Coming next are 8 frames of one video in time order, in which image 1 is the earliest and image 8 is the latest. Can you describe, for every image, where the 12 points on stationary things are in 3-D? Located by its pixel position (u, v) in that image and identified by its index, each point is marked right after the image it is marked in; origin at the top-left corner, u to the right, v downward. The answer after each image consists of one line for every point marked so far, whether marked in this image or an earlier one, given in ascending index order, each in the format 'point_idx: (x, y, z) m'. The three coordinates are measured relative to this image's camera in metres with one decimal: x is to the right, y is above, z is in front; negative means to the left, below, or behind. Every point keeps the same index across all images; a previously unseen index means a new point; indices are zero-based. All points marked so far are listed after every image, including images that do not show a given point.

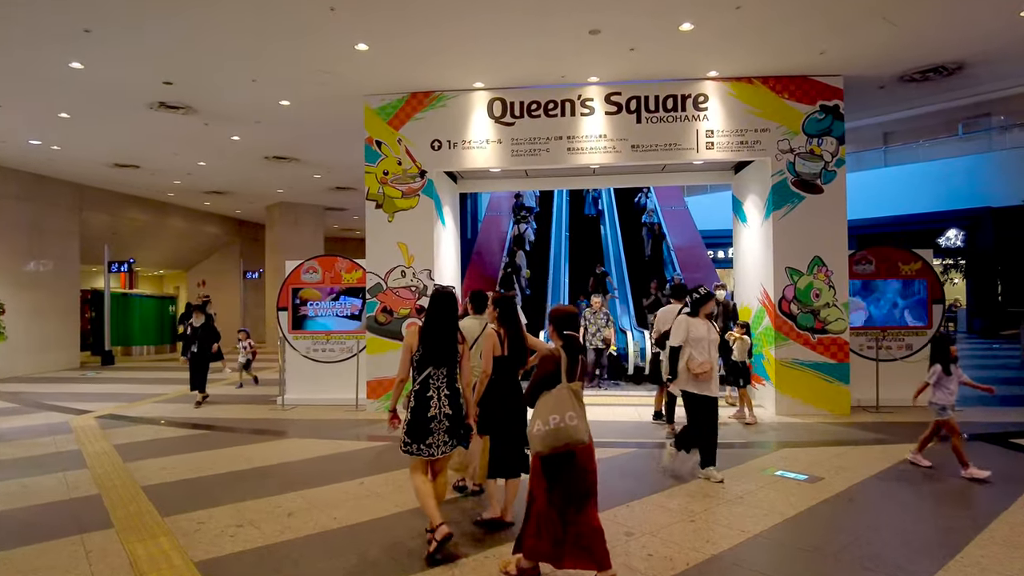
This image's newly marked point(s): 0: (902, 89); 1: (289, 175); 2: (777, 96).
0: (+5.3, +2.7, +8.0) m
1: (-5.3, +2.7, +14.3) m
2: (+3.4, +2.4, +7.6) m
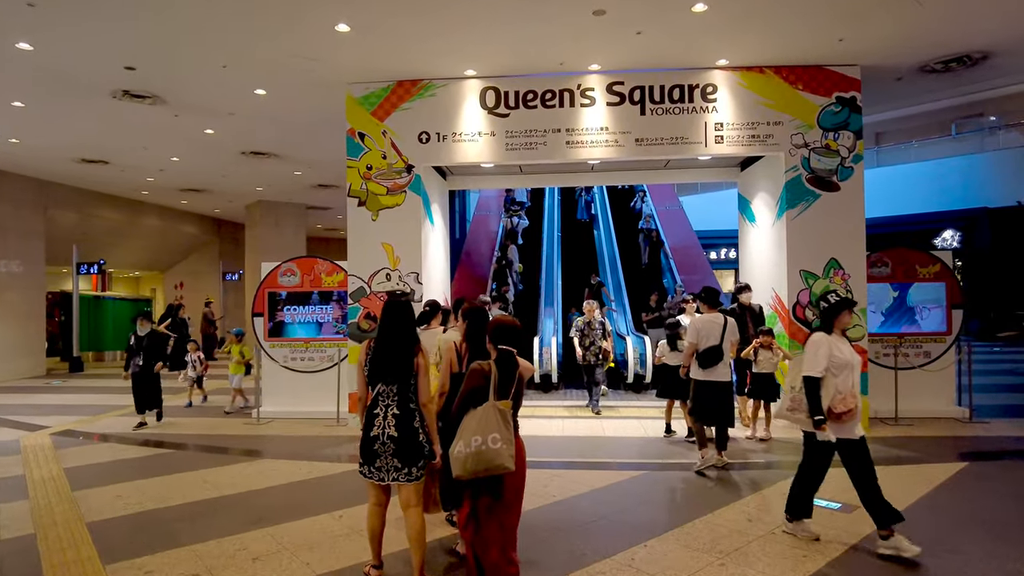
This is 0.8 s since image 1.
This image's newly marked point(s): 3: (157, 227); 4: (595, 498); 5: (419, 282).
0: (+5.2, +2.6, +7.6) m
1: (-5.5, +2.6, +13.6) m
2: (+3.3, +2.4, +7.1) m
3: (-10.8, +1.9, +18.4) m
4: (+0.7, -1.7, +4.8) m
5: (-1.2, +0.1, +7.6) m
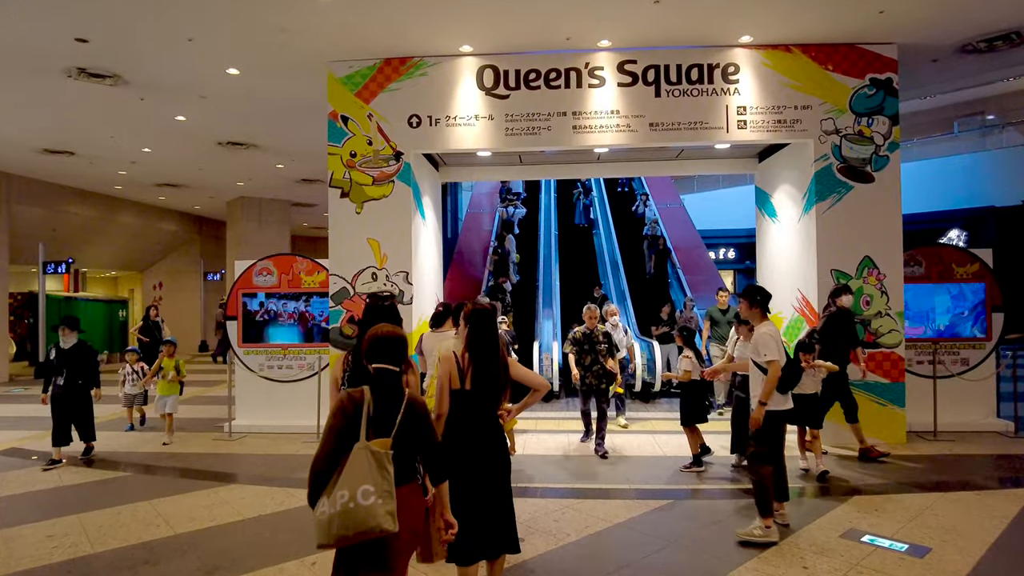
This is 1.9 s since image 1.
0: (+5.2, +2.6, +6.9) m
1: (-5.6, +2.6, +12.8) m
2: (+3.3, +2.4, +6.4) m
3: (-11.0, +1.9, +17.5) m
4: (+0.7, -1.7, +4.0) m
5: (-1.2, +0.1, +6.8) m
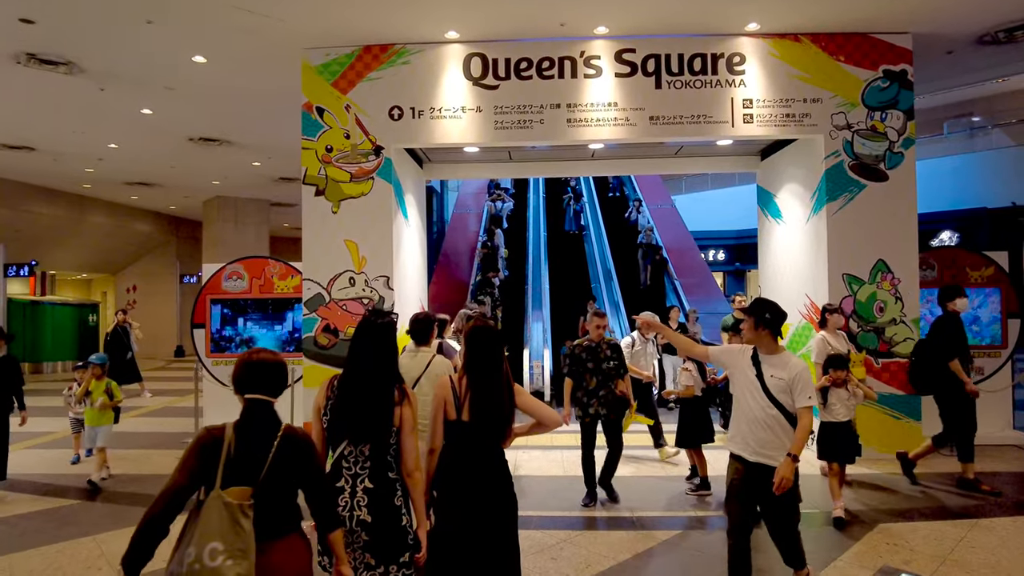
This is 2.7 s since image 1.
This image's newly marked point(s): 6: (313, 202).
0: (+5.1, +2.6, +6.6) m
1: (-5.9, +2.6, +12.2) m
2: (+3.2, +2.3, +6.0) m
3: (-11.4, +1.8, +16.8) m
4: (+0.7, -1.7, +3.6) m
5: (-1.3, 0.0, +6.3) m
6: (-2.1, +0.9, +6.4) m
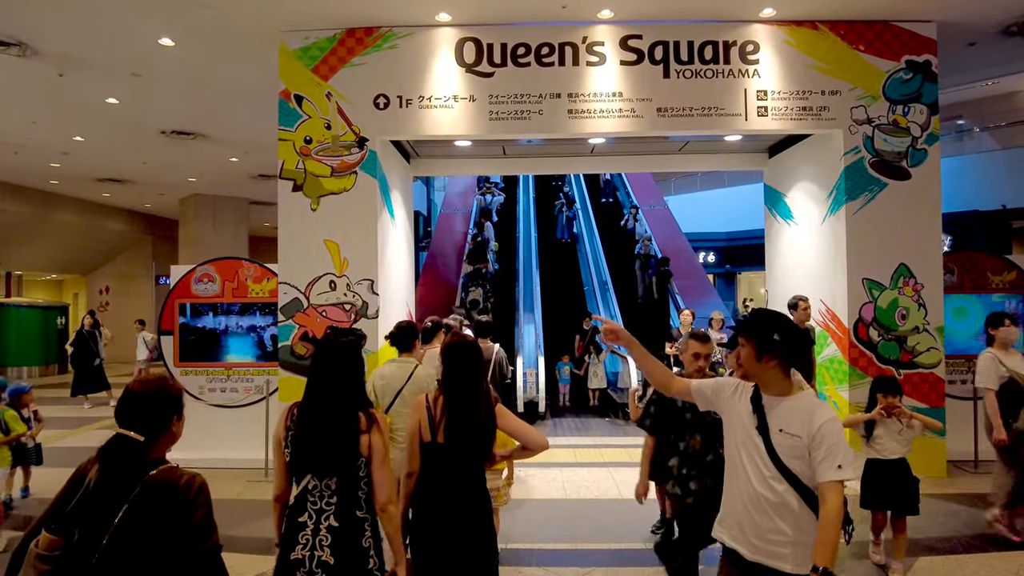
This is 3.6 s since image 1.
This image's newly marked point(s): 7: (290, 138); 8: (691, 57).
0: (+5.0, +2.5, +6.2) m
1: (-6.0, +2.5, +11.6) m
2: (+3.2, +2.3, +5.6) m
3: (-11.7, +1.7, +16.0) m
4: (+0.7, -1.8, +3.1) m
5: (-1.3, 0.0, +5.8) m
6: (-2.1, +0.9, +5.8) m
7: (-2.2, +1.5, +5.9) m
8: (+1.7, +2.2, +5.7) m
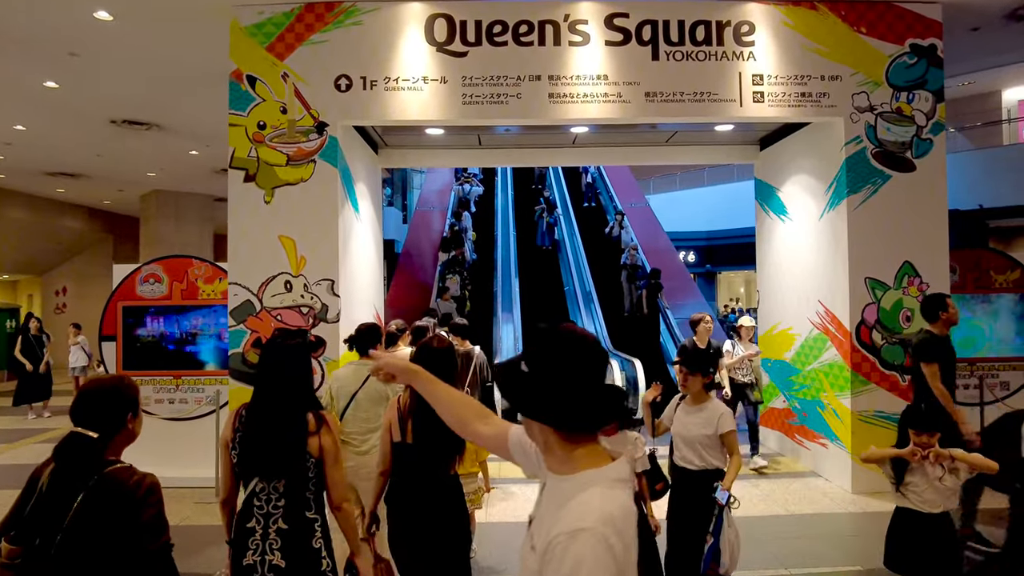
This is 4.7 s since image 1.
0: (+4.8, +2.5, +5.9) m
1: (-6.5, +2.5, +10.9) m
2: (+3.0, +2.3, +5.2) m
3: (-12.2, +1.7, +15.1) m
4: (+0.6, -1.8, +2.6) m
5: (-1.5, 0.0, +5.2) m
6: (-2.4, +0.9, +5.2) m
7: (-2.4, +1.5, +5.3) m
8: (+1.5, +2.2, +5.2) m
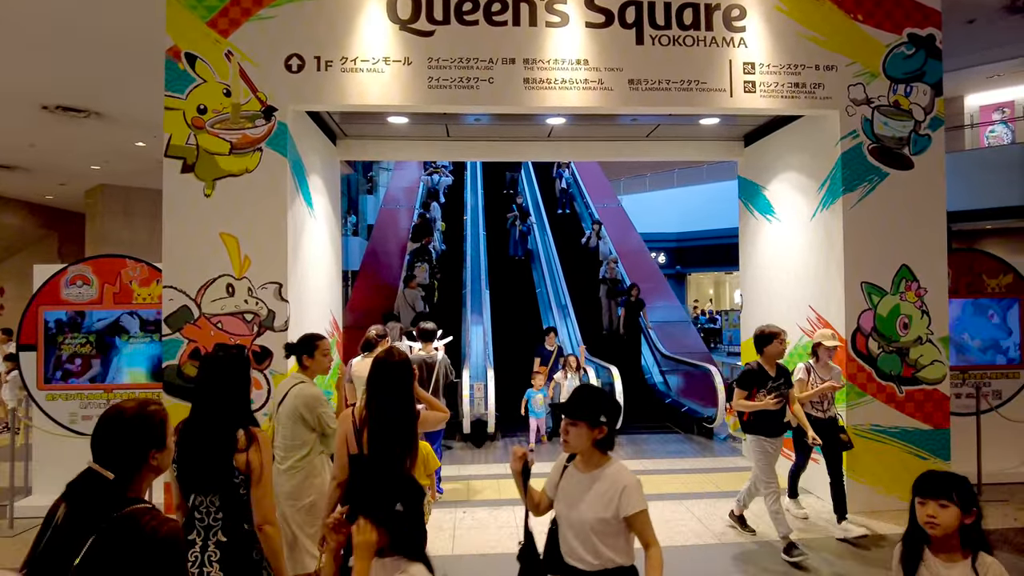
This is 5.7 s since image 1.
0: (+4.5, +2.5, +5.6) m
1: (-6.9, +2.5, +10.0) m
2: (+2.7, +2.2, +4.9) m
3: (-12.9, +1.7, +14.0) m
4: (+0.4, -1.8, +2.2) m
5: (-1.8, -0.1, +4.7) m
6: (-2.6, +0.8, +4.6) m
7: (-2.6, +1.4, +4.7) m
8: (+1.2, +2.1, +4.8) m
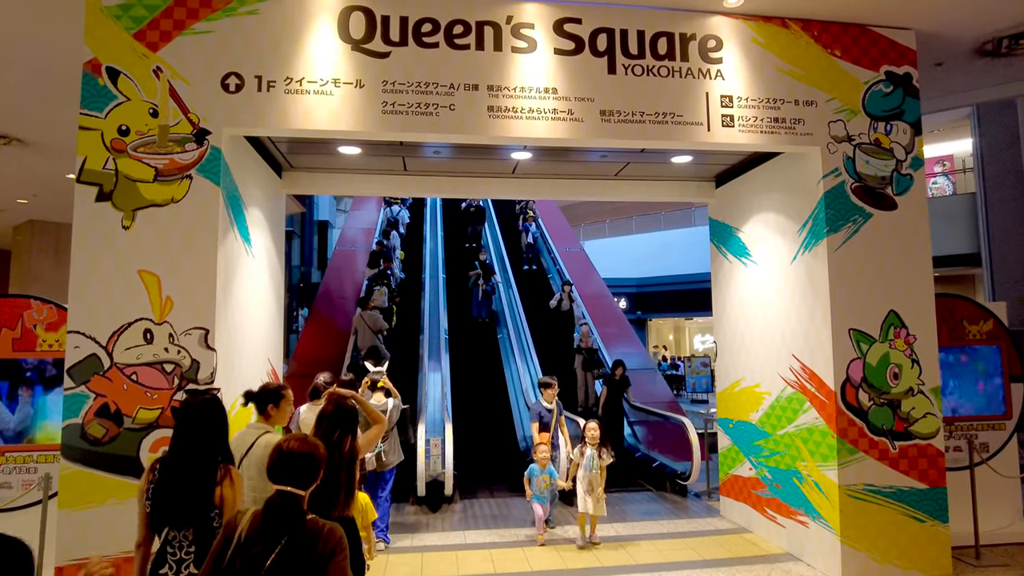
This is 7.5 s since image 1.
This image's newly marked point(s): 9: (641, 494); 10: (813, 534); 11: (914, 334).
0: (+4.2, +2.0, +5.6) m
1: (-7.5, +1.8, +9.2) m
2: (+2.4, +1.9, +4.7) m
3: (-13.8, +0.8, +12.7) m
4: (+0.3, -1.9, +1.6) m
5: (-2.0, -0.4, +4.1) m
6: (-2.8, +0.5, +4.0) m
7: (-2.9, +1.1, +4.1) m
8: (+1.0, +1.8, +4.5) m
9: (+1.5, -2.4, +7.1) m
10: (+2.4, -1.9, +4.7) m
11: (+3.1, -0.3, +4.6) m
